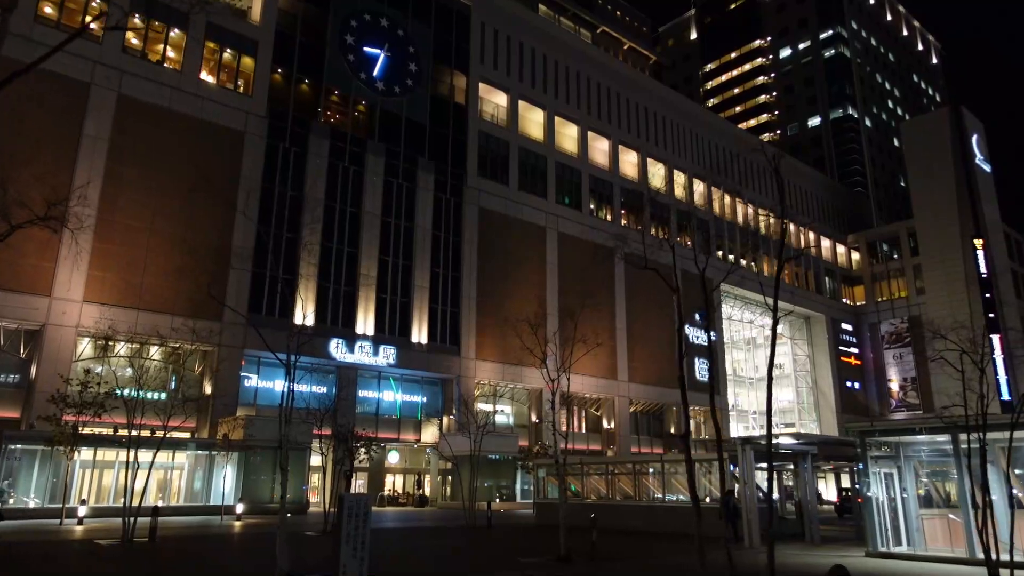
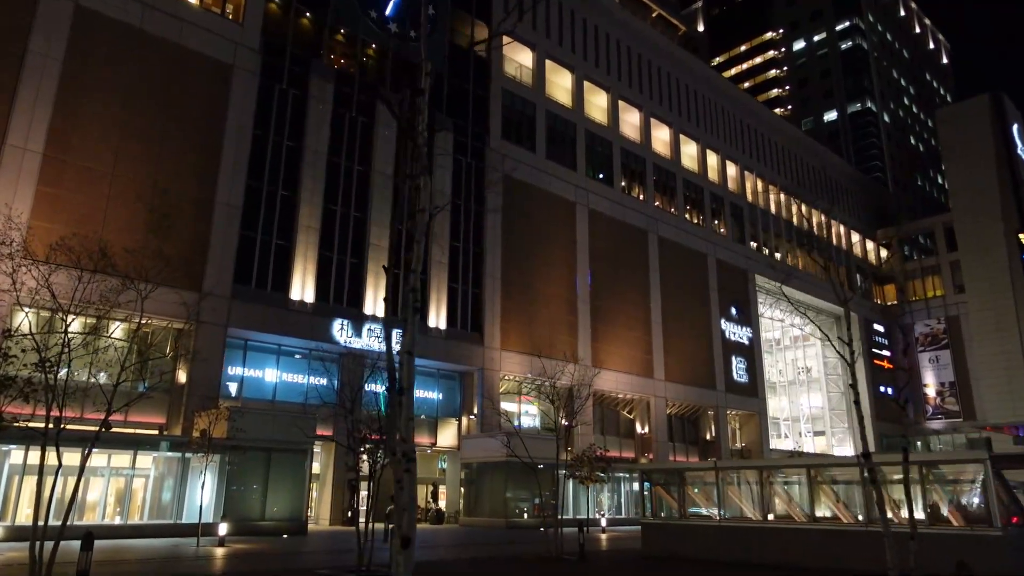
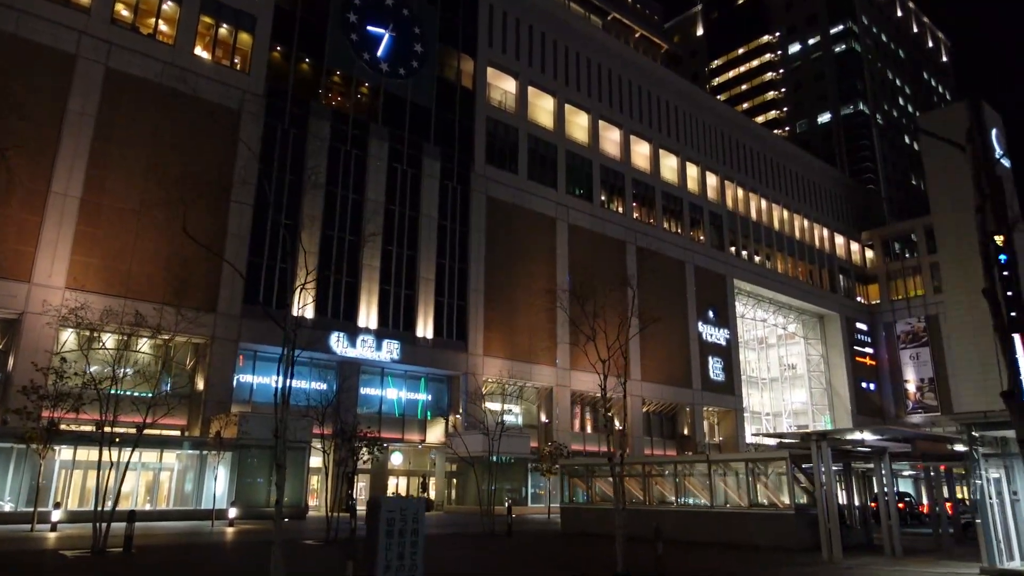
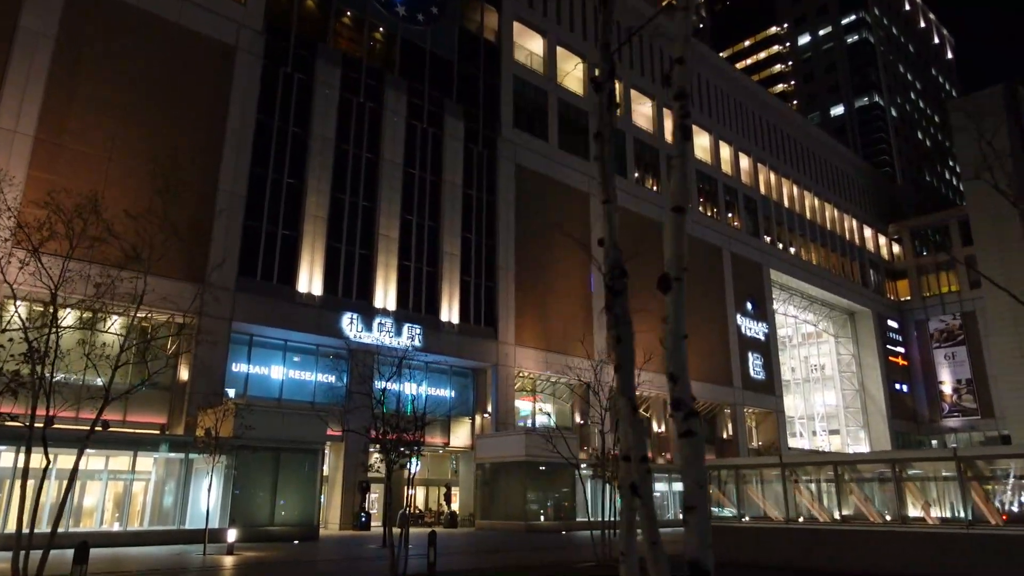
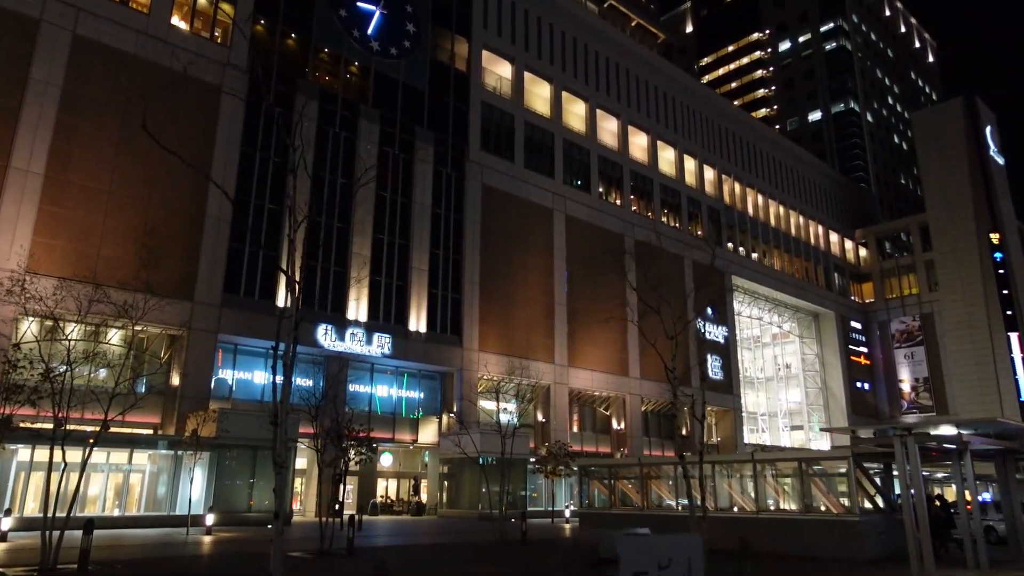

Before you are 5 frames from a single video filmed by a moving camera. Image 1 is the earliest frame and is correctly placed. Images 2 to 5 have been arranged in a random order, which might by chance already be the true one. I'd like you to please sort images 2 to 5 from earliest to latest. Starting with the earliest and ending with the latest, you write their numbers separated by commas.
3, 5, 2, 4
